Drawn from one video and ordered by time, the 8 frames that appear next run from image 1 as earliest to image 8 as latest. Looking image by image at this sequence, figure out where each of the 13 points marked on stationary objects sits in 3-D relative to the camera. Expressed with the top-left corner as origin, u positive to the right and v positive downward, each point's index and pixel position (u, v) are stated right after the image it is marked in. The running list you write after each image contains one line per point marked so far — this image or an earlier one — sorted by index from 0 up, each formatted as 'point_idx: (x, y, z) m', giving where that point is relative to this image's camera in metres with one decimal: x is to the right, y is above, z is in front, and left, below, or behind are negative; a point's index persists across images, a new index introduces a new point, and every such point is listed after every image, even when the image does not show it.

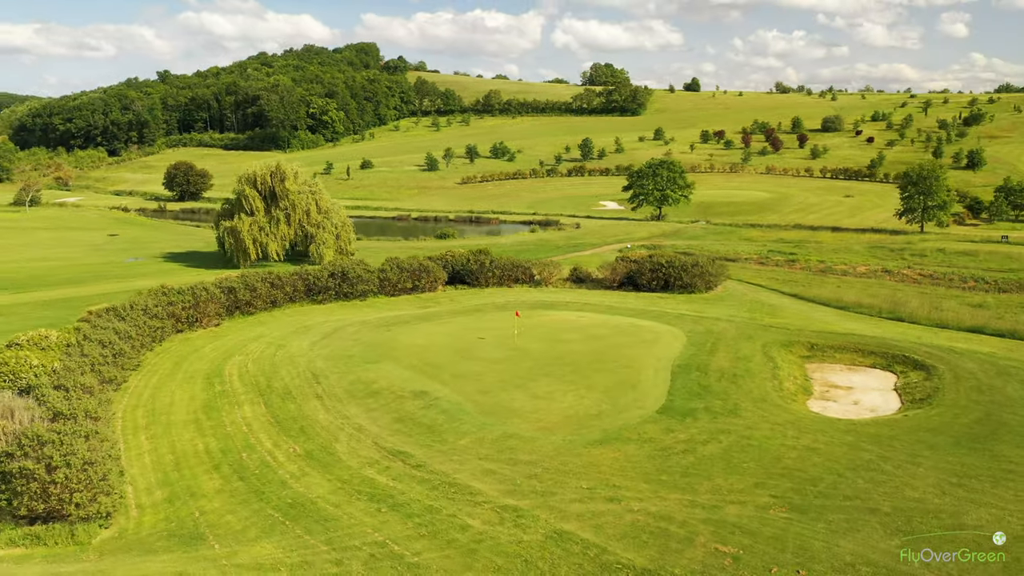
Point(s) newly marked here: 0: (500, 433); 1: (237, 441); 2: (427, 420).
0: (-0.1, -3.3, +18.6) m
1: (-6.2, -3.5, +18.8) m
2: (-1.9, -3.2, +19.5) m
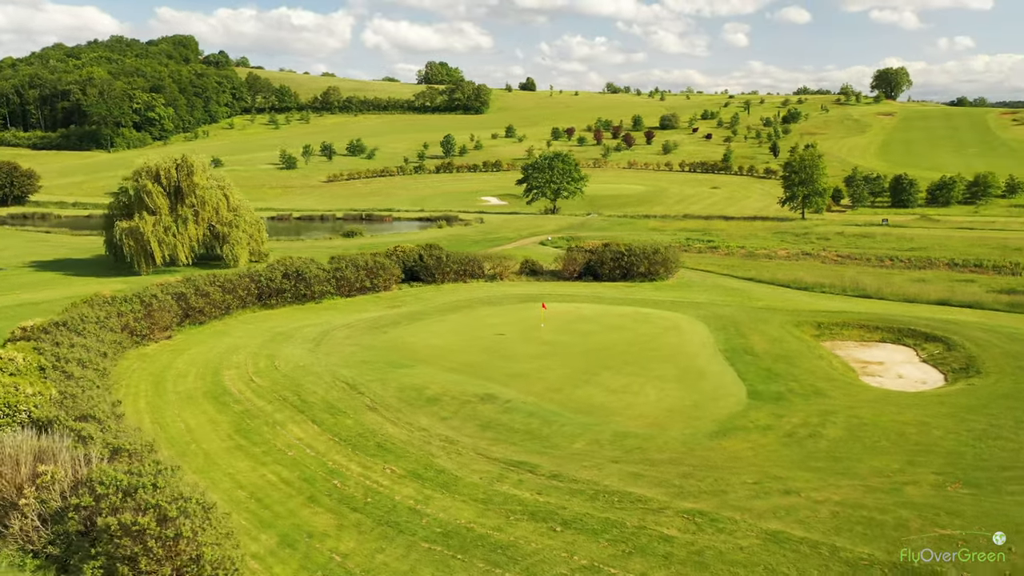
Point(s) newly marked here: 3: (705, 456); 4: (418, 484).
0: (+2.2, -3.0, +17.0) m
1: (-3.8, -3.4, +15.9) m
2: (+0.3, -2.9, +17.5) m
3: (+3.8, -3.3, +16.0) m
4: (-1.6, -3.6, +14.9) m
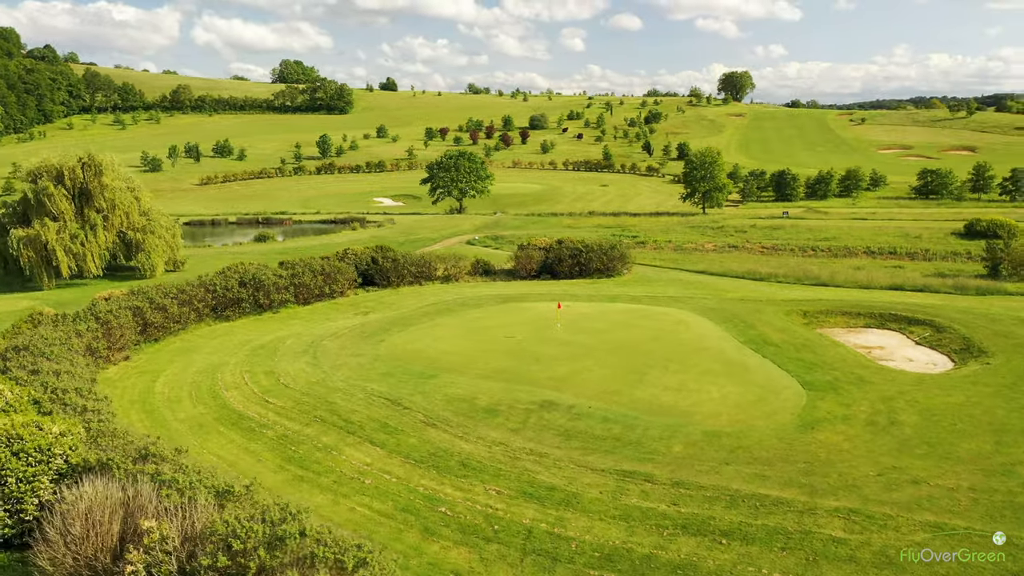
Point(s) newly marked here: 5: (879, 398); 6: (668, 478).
0: (+3.9, -2.9, +16.2) m
1: (-1.8, -3.5, +14.0) m
2: (+1.9, -2.8, +16.4) m
3: (+5.7, -3.1, +15.5) m
4: (+0.5, -3.6, +13.5) m
5: (+8.2, -2.5, +18.4) m
6: (+2.8, -3.3, +14.4) m
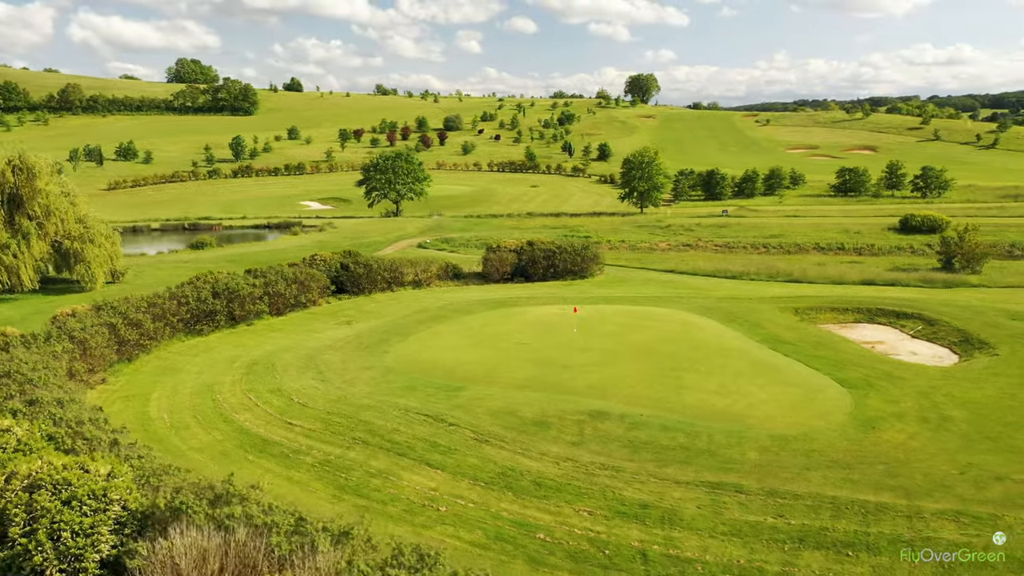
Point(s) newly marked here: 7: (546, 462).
0: (+5.1, -2.9, +15.7) m
1: (-0.3, -3.6, +12.9) m
2: (+3.0, -2.9, +15.6) m
3: (+6.9, -3.0, +15.2) m
4: (+2.1, -3.6, +12.6) m
5: (+9.1, -2.4, +18.4) m
6: (+4.1, -3.3, +13.7) m
7: (+0.6, -3.1, +14.8) m
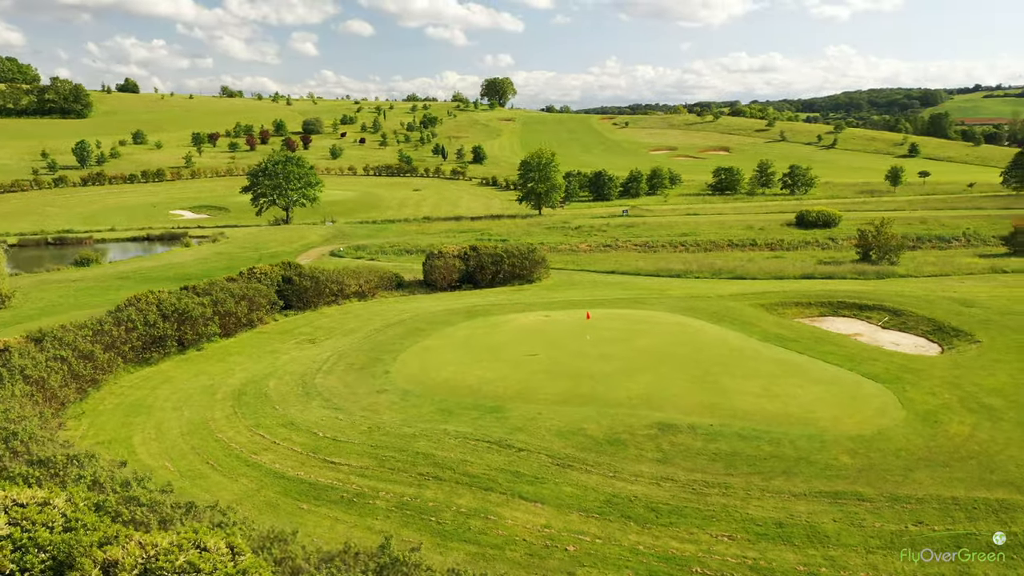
0: (+6.4, -2.8, +15.3) m
1: (+1.7, -3.8, +11.6) m
2: (+4.4, -2.9, +14.9) m
3: (+8.3, -2.9, +15.2) m
4: (+4.1, -3.7, +11.8) m
5: (+9.9, -2.2, +18.7) m
6: (+5.9, -3.3, +13.2) m
7: (+2.2, -3.3, +13.7) m
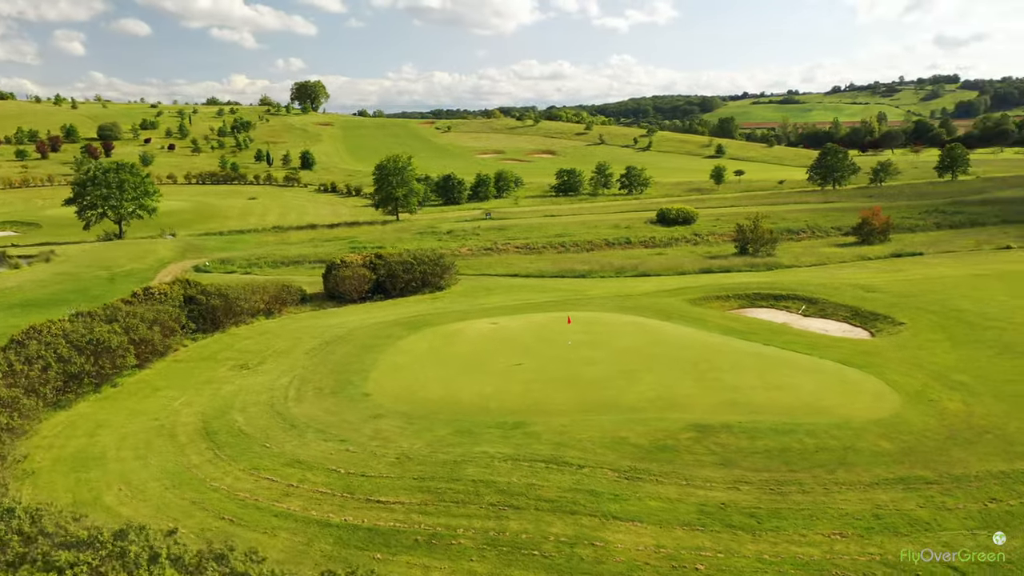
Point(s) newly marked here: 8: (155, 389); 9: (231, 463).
0: (+7.1, -2.6, +15.8) m
1: (+3.4, -3.8, +11.1) m
2: (+5.3, -2.8, +14.9) m
3: (+8.9, -2.6, +16.1) m
4: (+5.7, -3.6, +11.8) m
5: (+9.6, -1.9, +19.9) m
6: (+7.1, -3.1, +13.7) m
7: (+3.4, -3.2, +13.2) m
8: (-8.7, -2.4, +19.9) m
9: (-5.1, -3.1, +14.8) m
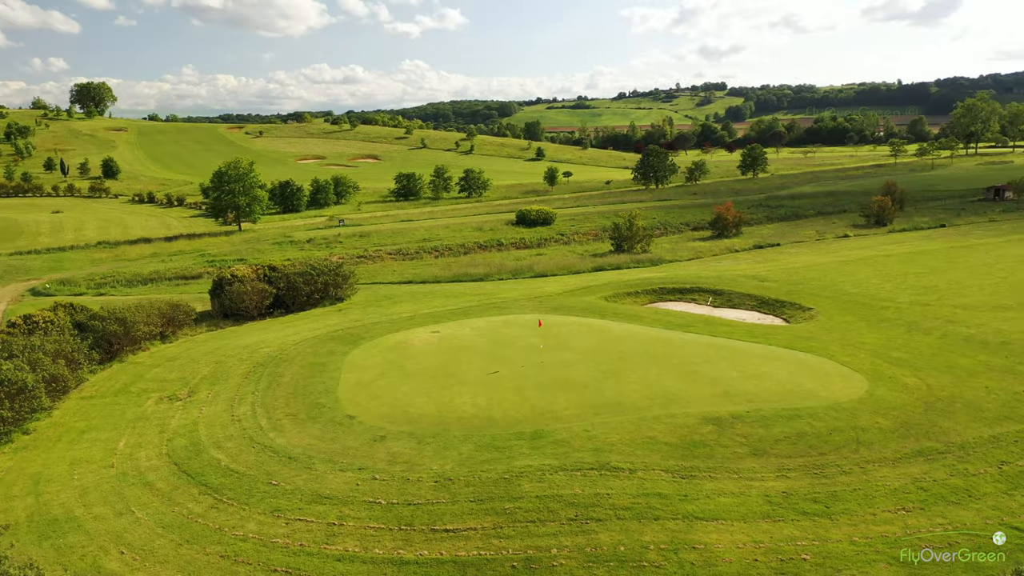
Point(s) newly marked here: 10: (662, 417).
0: (+7.2, -2.3, +16.9) m
1: (+4.8, -3.6, +11.4) m
2: (+5.7, -2.6, +15.6) m
3: (+9.0, -2.3, +17.6) m
4: (+6.8, -3.3, +12.6) m
5: (+8.7, -1.5, +21.4) m
6: (+7.8, -2.8, +14.8) m
7: (+4.3, -3.1, +13.5) m
8: (-9.0, -3.0, +17.1) m
9: (-4.3, -3.5, +13.0) m
10: (+2.7, -2.6, +15.8) m
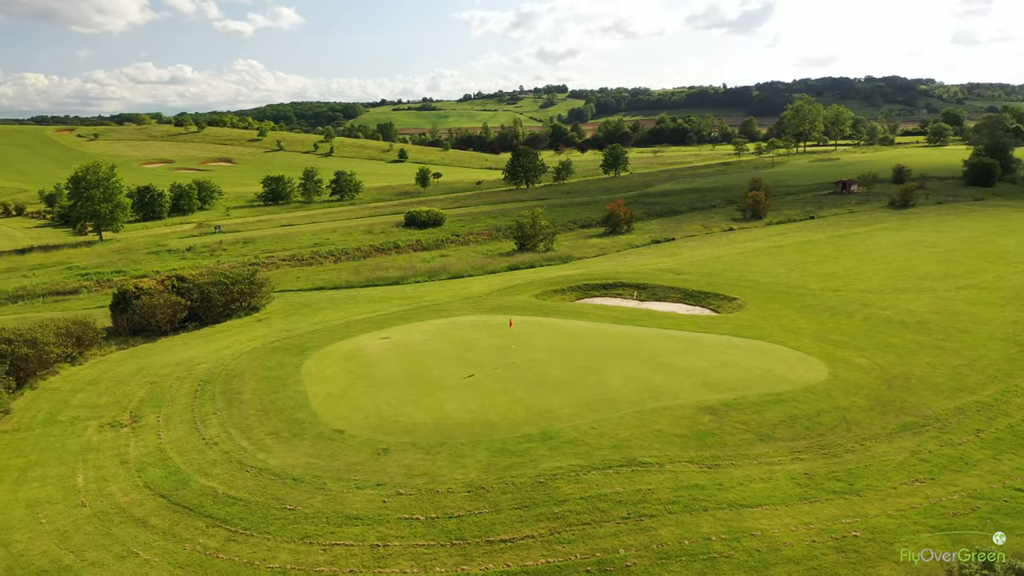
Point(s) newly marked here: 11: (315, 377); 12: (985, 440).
0: (+7.0, -2.1, +17.8) m
1: (+5.7, -3.4, +12.0) m
2: (+5.7, -2.4, +16.2) m
3: (+8.5, -1.9, +18.8) m
4: (+7.4, -3.0, +13.6) m
5: (+7.6, -1.2, +22.6) m
6: (+7.9, -2.5, +15.8) m
7: (+4.7, -2.9, +13.9) m
8: (-9.0, -3.3, +15.1) m
9: (-3.7, -3.6, +11.9) m
10: (+2.7, -2.4, +15.9) m
11: (-4.7, -2.1, +18.8) m
12: (+8.5, -2.7, +14.9) m
